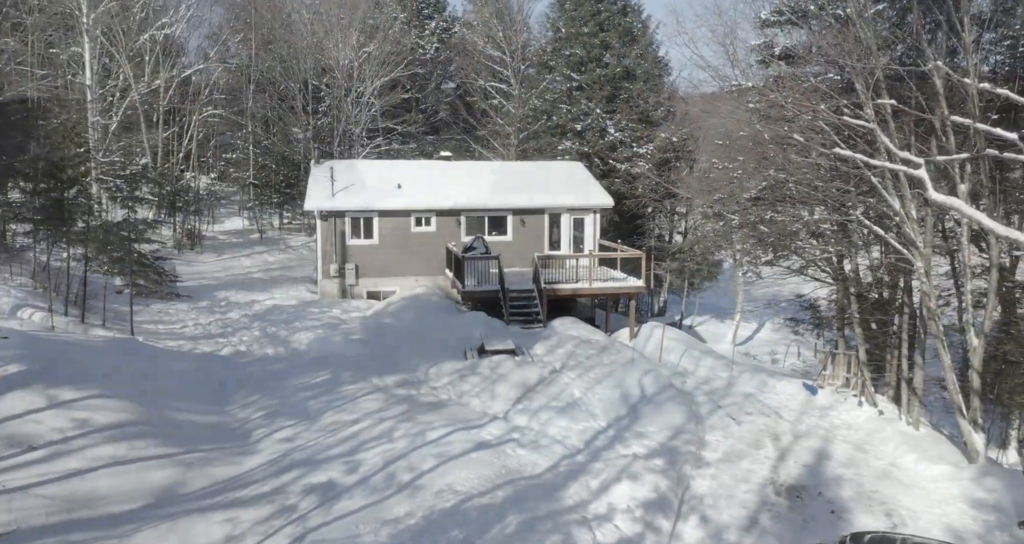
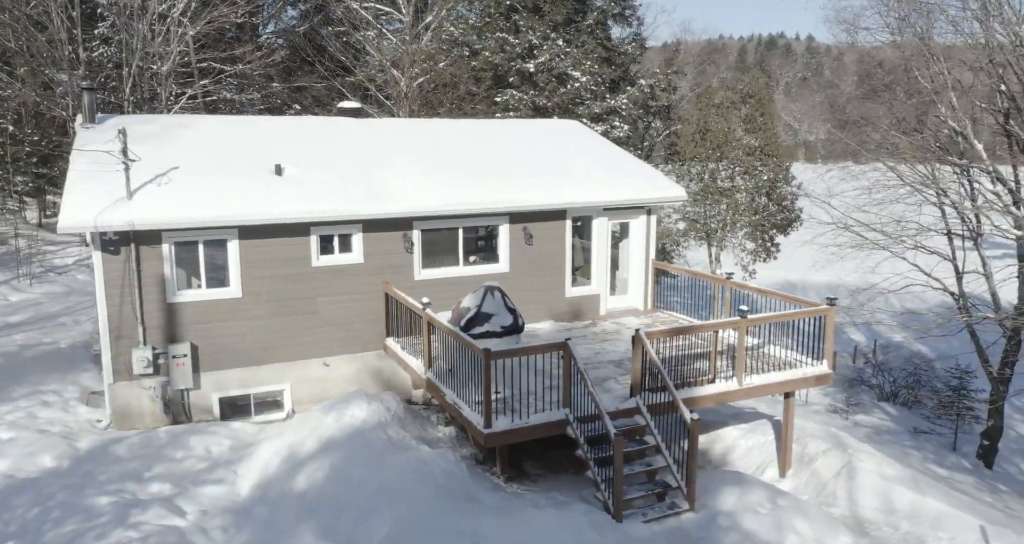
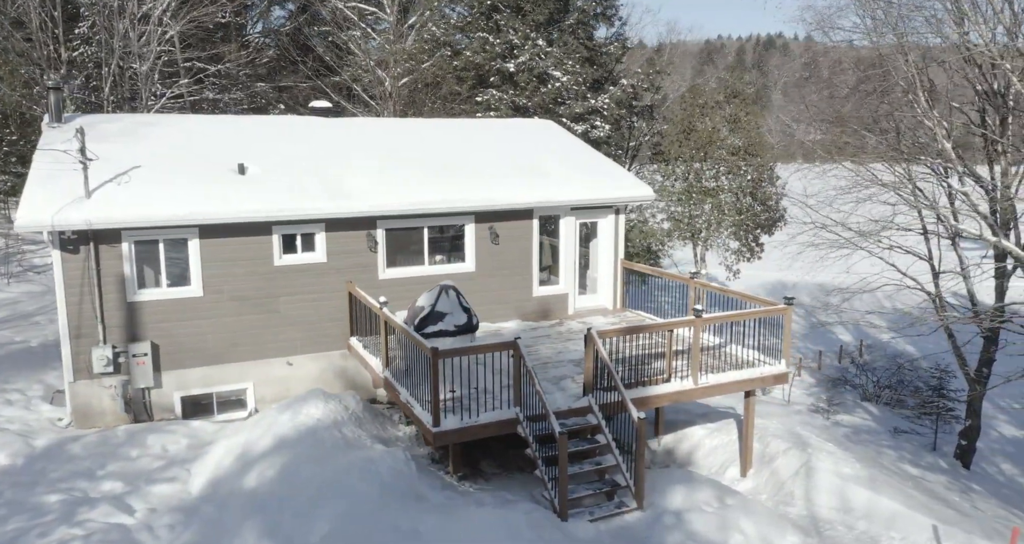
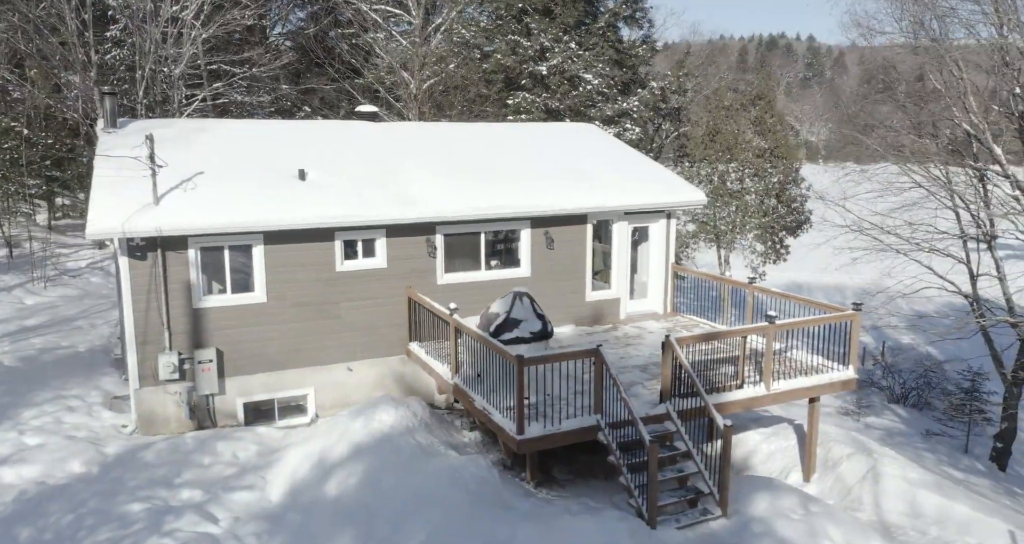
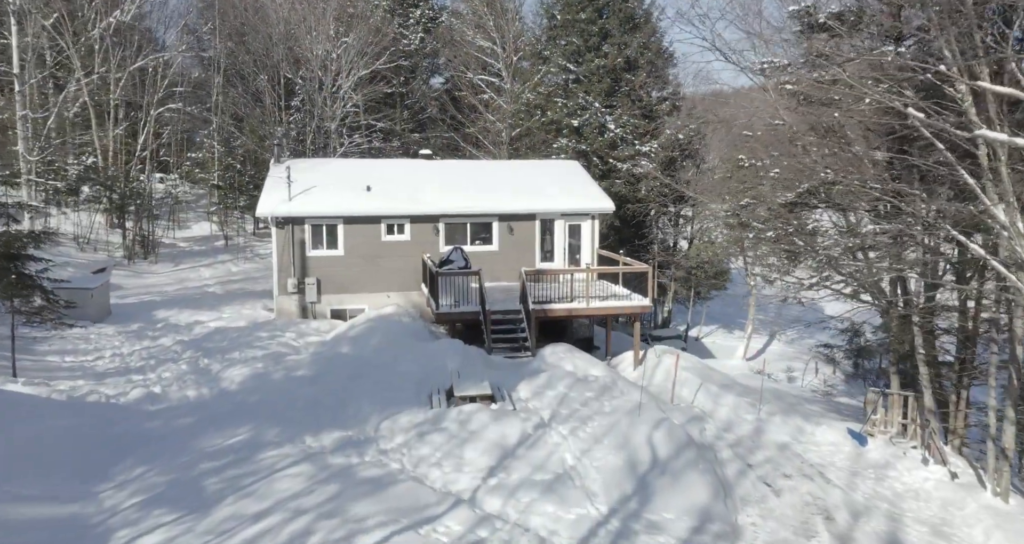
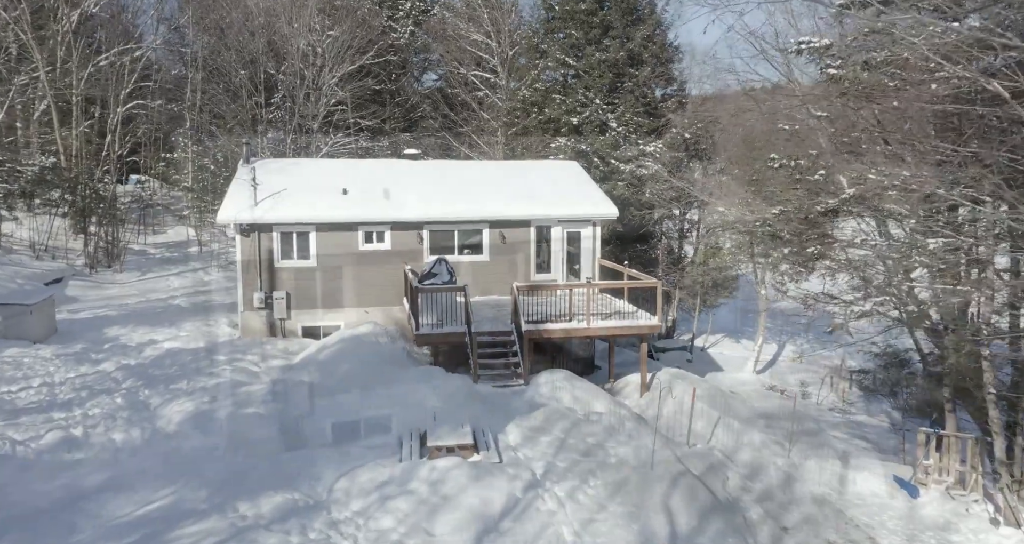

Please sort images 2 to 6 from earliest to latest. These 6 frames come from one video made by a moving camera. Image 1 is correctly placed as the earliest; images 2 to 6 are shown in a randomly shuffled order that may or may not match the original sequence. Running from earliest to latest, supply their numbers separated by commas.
5, 6, 4, 2, 3
